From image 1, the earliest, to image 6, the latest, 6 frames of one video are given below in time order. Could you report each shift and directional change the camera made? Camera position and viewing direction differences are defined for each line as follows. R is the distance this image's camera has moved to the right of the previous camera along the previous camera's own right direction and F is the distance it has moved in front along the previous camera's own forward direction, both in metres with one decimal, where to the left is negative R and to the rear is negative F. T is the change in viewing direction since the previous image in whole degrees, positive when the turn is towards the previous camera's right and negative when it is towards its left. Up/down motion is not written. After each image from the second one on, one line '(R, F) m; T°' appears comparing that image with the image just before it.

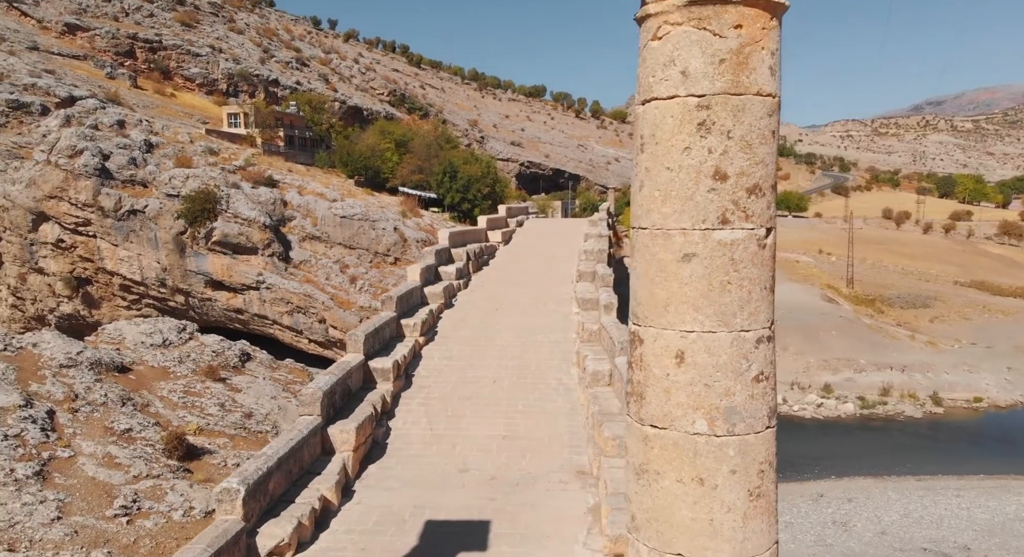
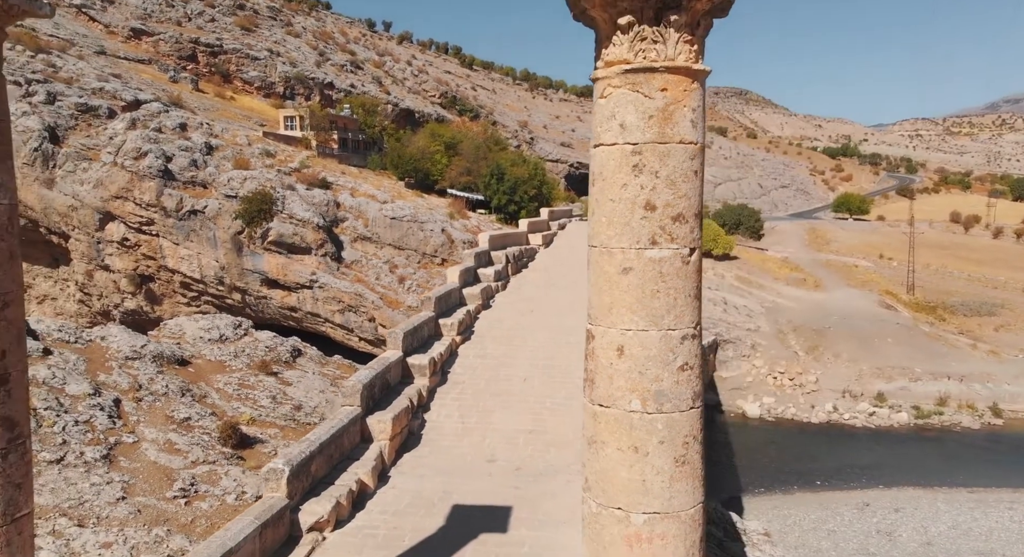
(+0.2, -0.5) m; -3°
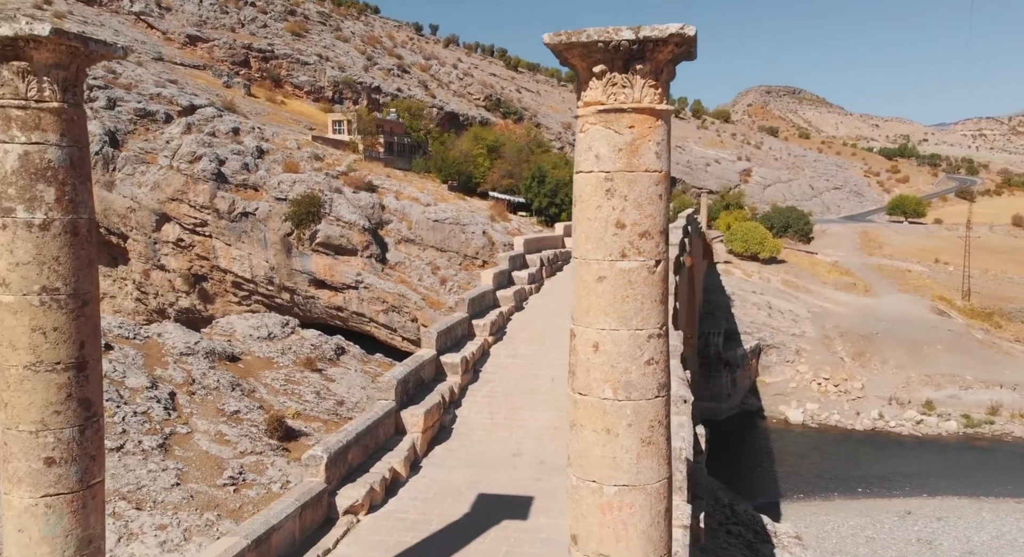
(+0.2, -0.5) m; -3°
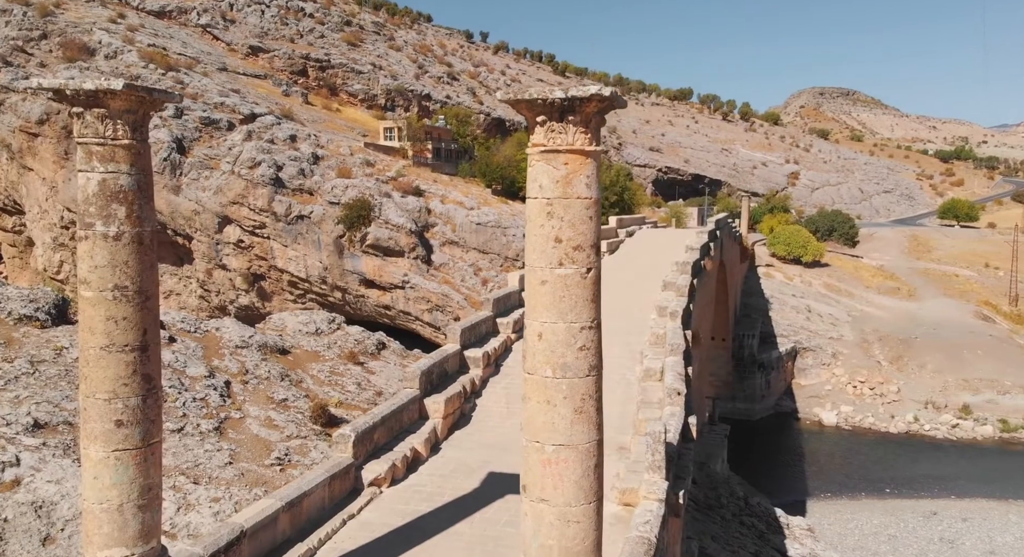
(+0.4, -0.8) m; -4°
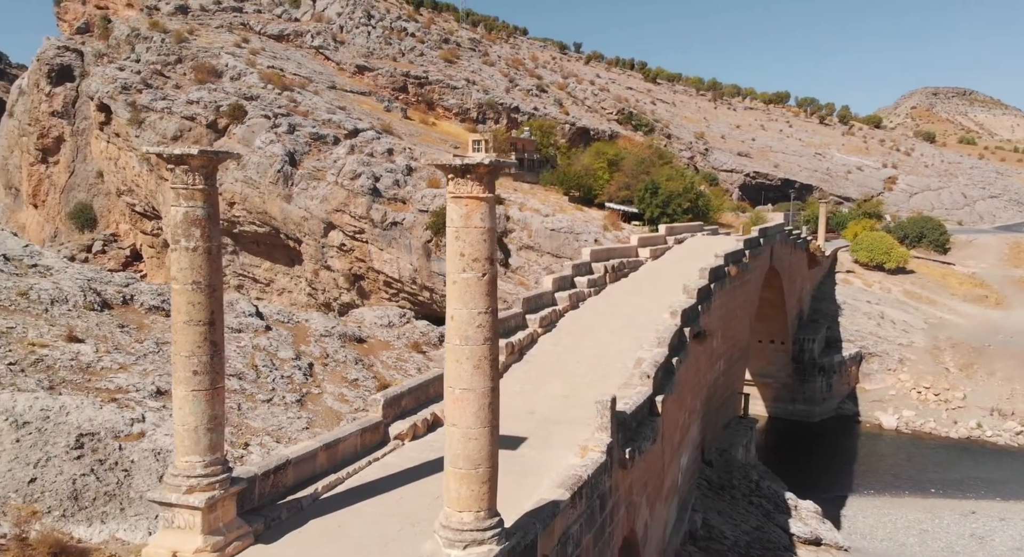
(+1.3, -2.0) m; -7°
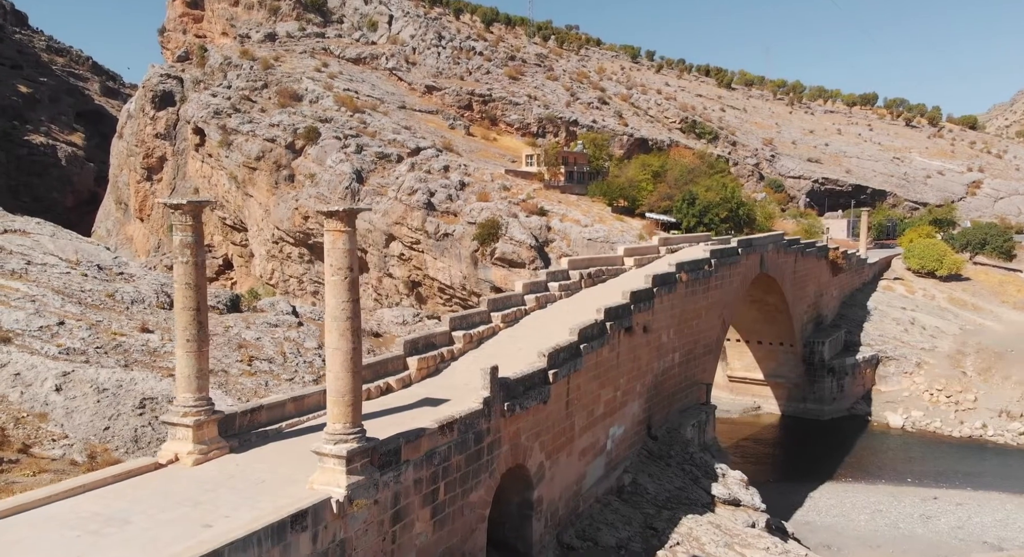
(+2.8, -2.7) m; -8°
